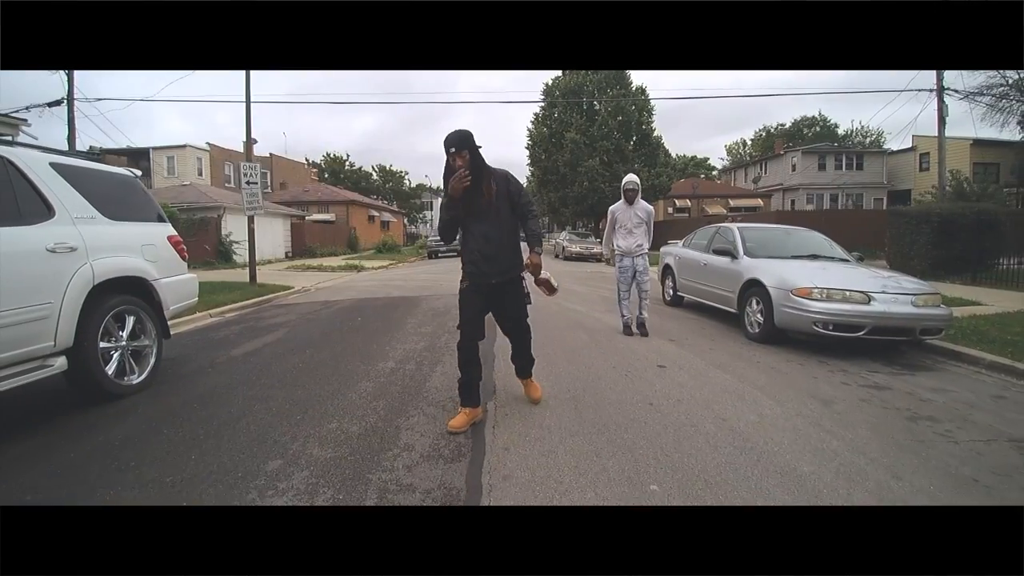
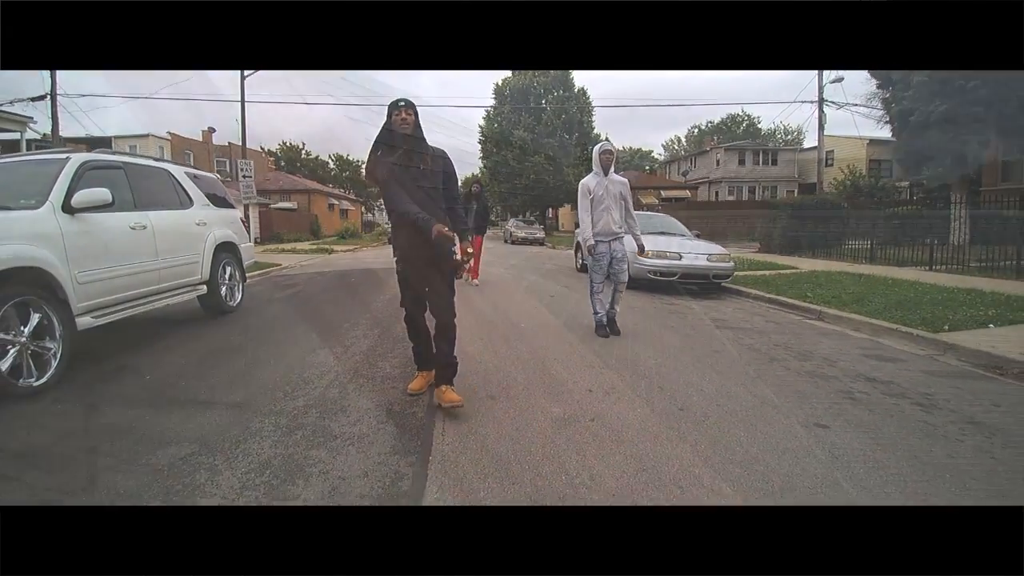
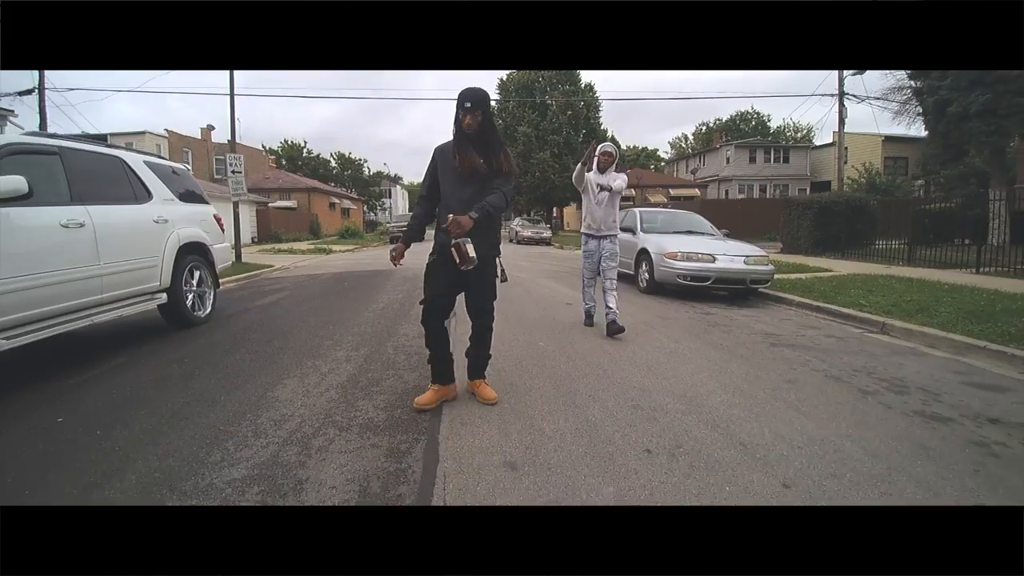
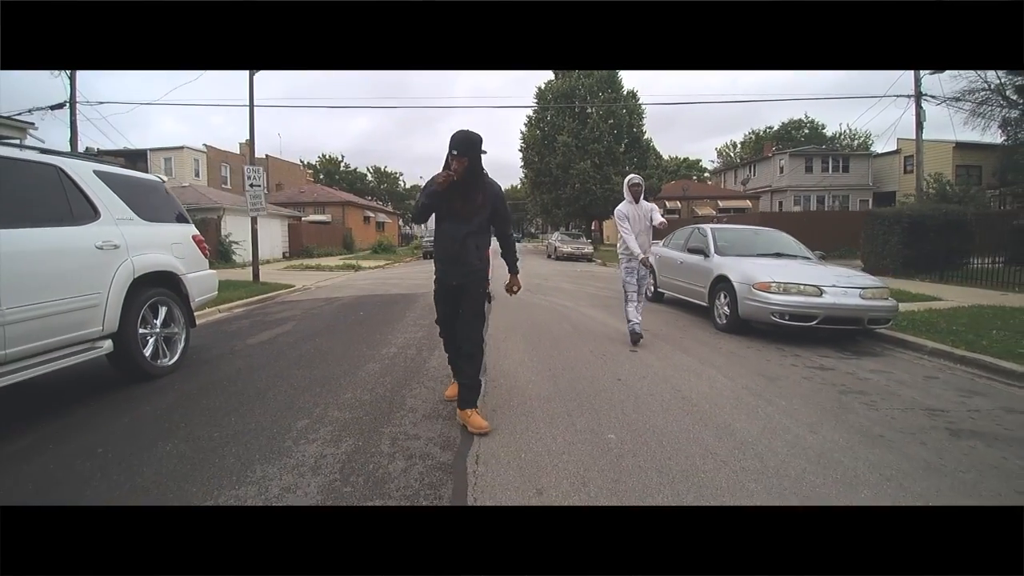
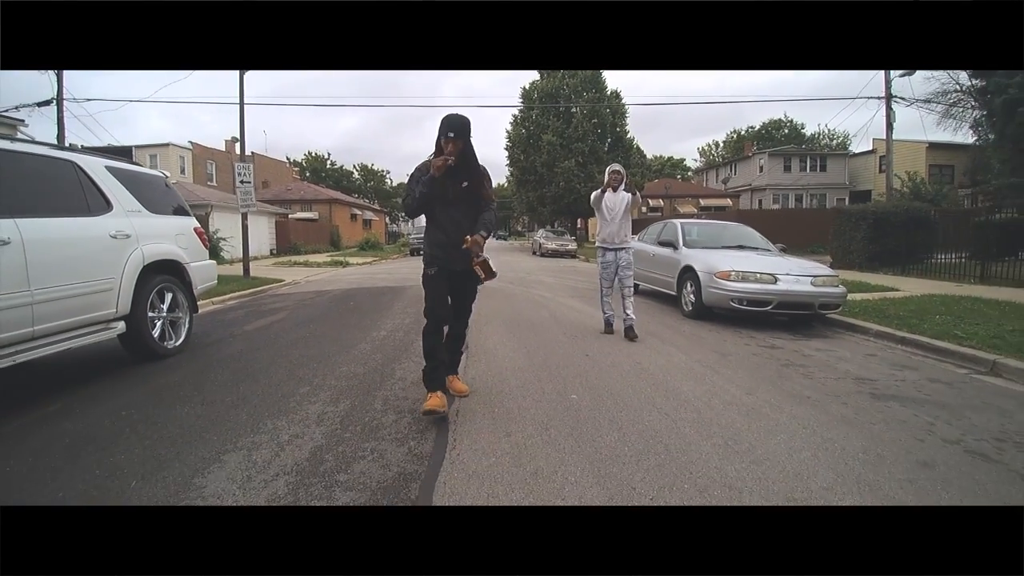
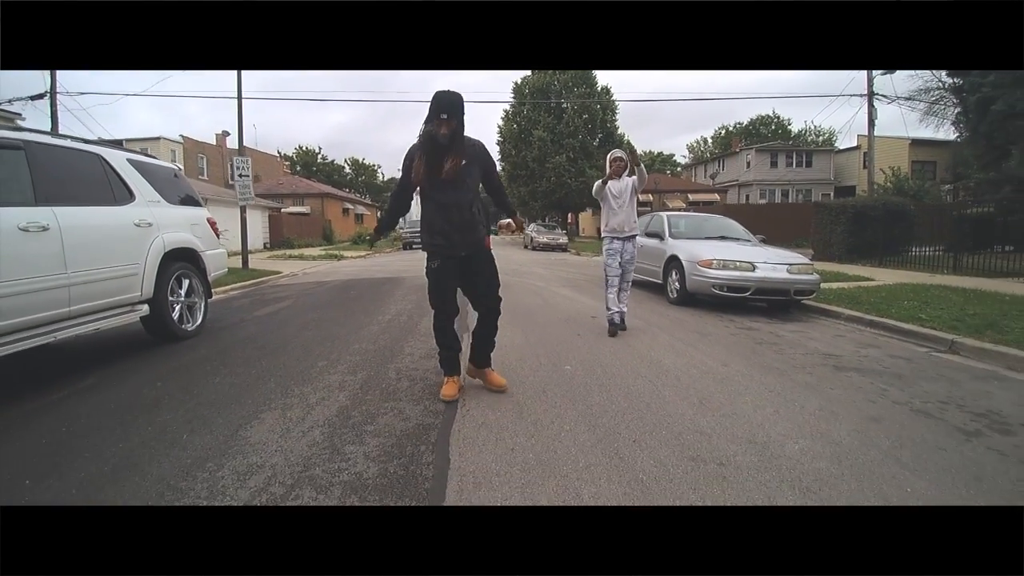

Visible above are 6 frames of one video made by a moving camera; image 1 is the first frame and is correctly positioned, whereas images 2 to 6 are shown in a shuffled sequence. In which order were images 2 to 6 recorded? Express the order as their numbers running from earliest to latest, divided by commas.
4, 5, 6, 3, 2
